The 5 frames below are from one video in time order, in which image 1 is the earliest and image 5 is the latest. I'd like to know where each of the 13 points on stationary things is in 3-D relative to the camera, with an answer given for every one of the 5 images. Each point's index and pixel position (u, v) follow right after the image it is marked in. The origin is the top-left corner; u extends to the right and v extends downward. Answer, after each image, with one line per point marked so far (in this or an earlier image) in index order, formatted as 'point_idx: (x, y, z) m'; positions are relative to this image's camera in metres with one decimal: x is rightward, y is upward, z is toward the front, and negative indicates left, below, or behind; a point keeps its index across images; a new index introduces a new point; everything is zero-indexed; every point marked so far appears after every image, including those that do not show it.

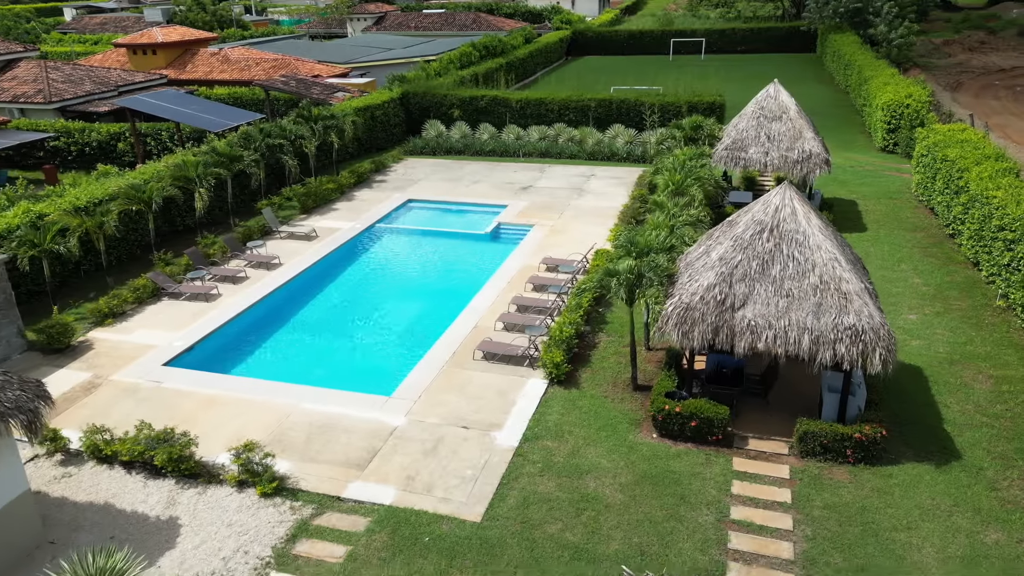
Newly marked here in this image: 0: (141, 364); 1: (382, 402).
0: (-7.9, -1.6, +15.9) m
1: (-2.5, -2.2, +14.3) m
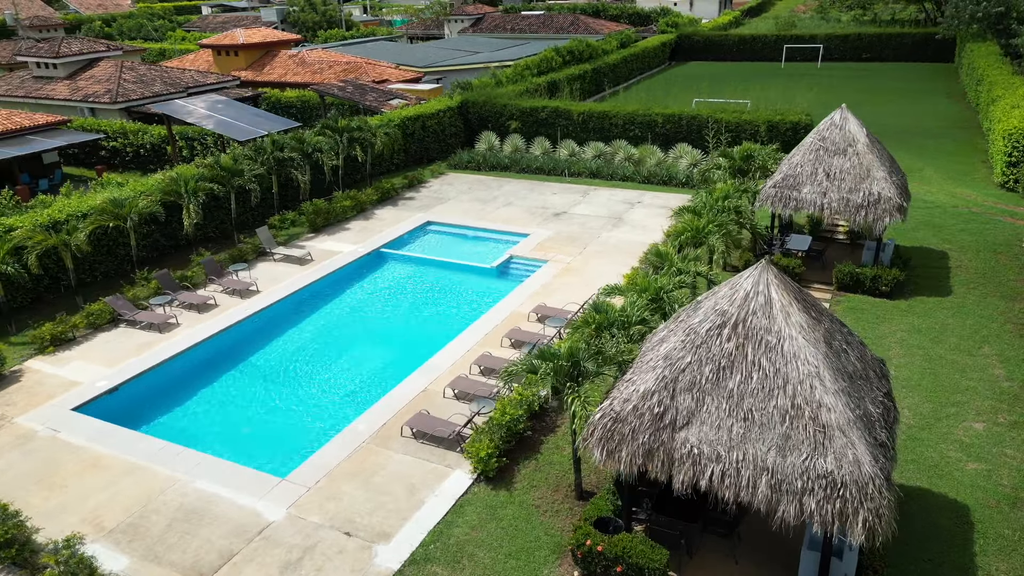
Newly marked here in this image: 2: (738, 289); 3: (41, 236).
0: (-9.0, -2.3, +14.6) m
1: (-3.9, -3.2, +12.1) m
2: (+2.9, 0.0, +9.6) m
3: (-11.3, +1.3, +18.0) m
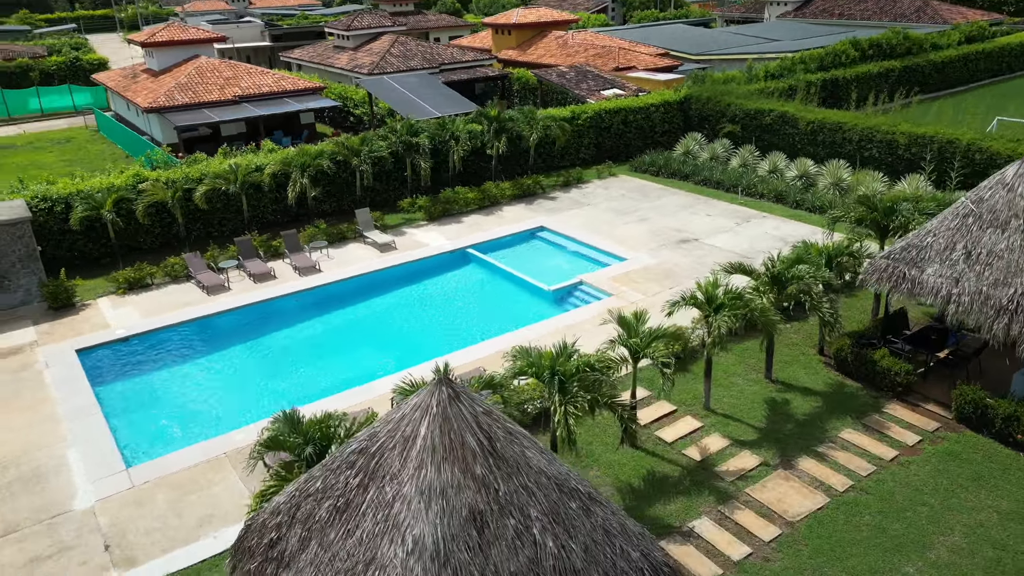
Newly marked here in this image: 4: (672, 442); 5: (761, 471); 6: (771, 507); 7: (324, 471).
0: (-9.8, -1.2, +16.6) m
1: (-6.5, -3.0, +12.3) m
2: (-1.0, -1.1, +6.9) m
3: (-9.8, +2.7, +20.4) m
4: (+2.7, -2.6, +12.7) m
5: (+4.0, -2.9, +11.9) m
6: (+3.9, -3.3, +11.2) m
7: (-1.8, -1.7, +7.2) m
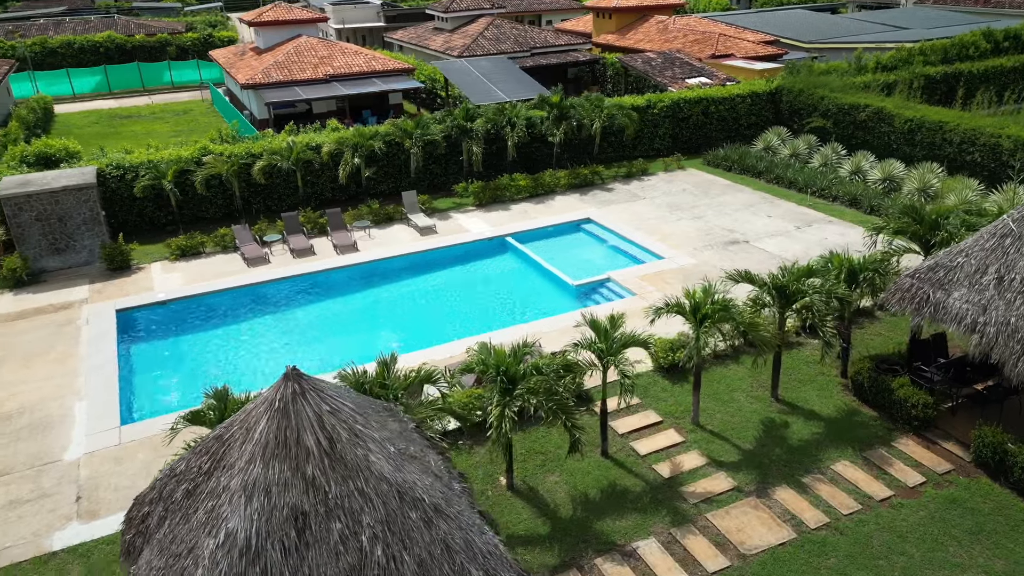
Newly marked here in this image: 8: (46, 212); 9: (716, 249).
0: (-9.5, -0.4, +17.8) m
1: (-7.0, -2.4, +13.1) m
2: (-2.3, -1.0, +6.9) m
3: (-8.6, +3.6, +21.5) m
4: (+2.1, -2.7, +12.1) m
5: (+3.3, -3.1, +11.1) m
6: (+3.0, -3.4, +10.4) m
7: (-3.1, -1.6, +7.3) m
8: (-11.9, +2.0, +19.2) m
9: (+5.5, +1.0, +20.0) m
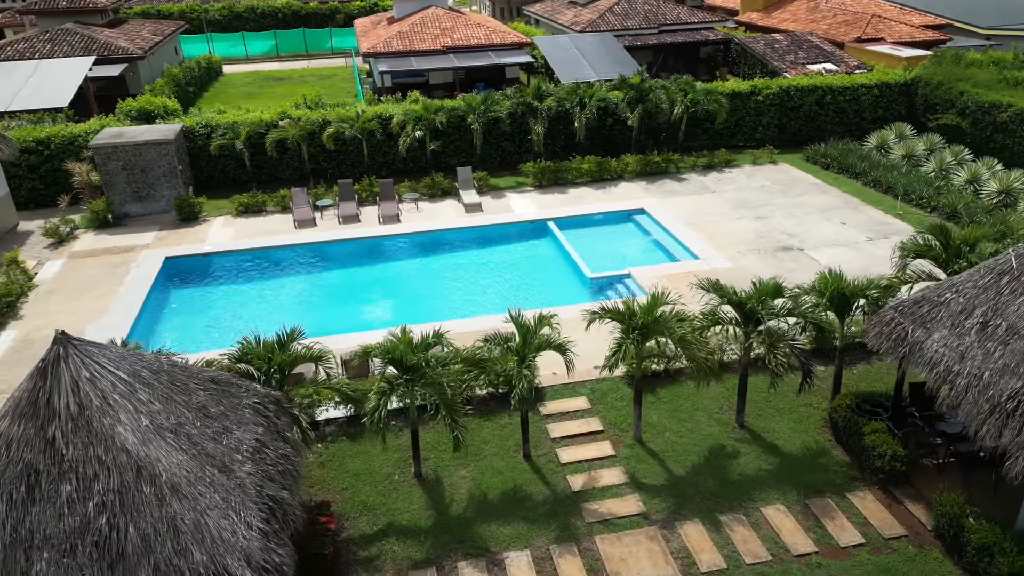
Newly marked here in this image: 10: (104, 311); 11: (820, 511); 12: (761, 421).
0: (-9.0, +1.0, +19.5) m
1: (-7.8, -1.5, +14.4) m
2: (-4.4, -0.7, +7.3) m
3: (-6.9, +4.8, +22.7) m
4: (+0.8, -2.7, +11.5) m
5: (+1.7, -3.2, +10.4) m
6: (+1.2, -3.6, +9.7) m
7: (-5.2, -1.2, +7.9) m
8: (-10.8, +3.6, +21.2) m
9: (+6.2, +0.8, +18.3) m
10: (-8.9, -0.5, +16.4) m
11: (+4.3, -3.1, +10.4) m
12: (+4.1, -2.2, +12.3) m
